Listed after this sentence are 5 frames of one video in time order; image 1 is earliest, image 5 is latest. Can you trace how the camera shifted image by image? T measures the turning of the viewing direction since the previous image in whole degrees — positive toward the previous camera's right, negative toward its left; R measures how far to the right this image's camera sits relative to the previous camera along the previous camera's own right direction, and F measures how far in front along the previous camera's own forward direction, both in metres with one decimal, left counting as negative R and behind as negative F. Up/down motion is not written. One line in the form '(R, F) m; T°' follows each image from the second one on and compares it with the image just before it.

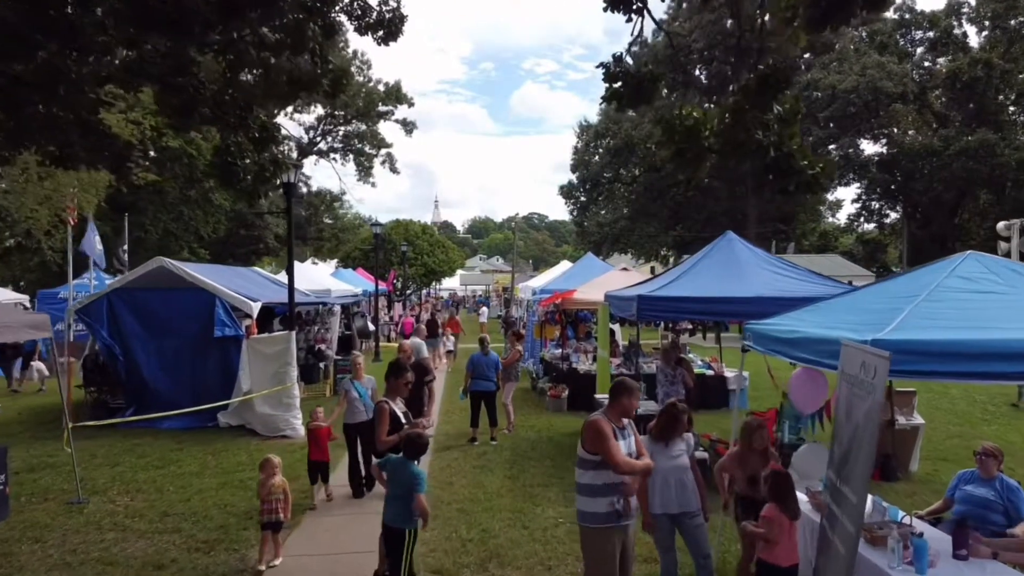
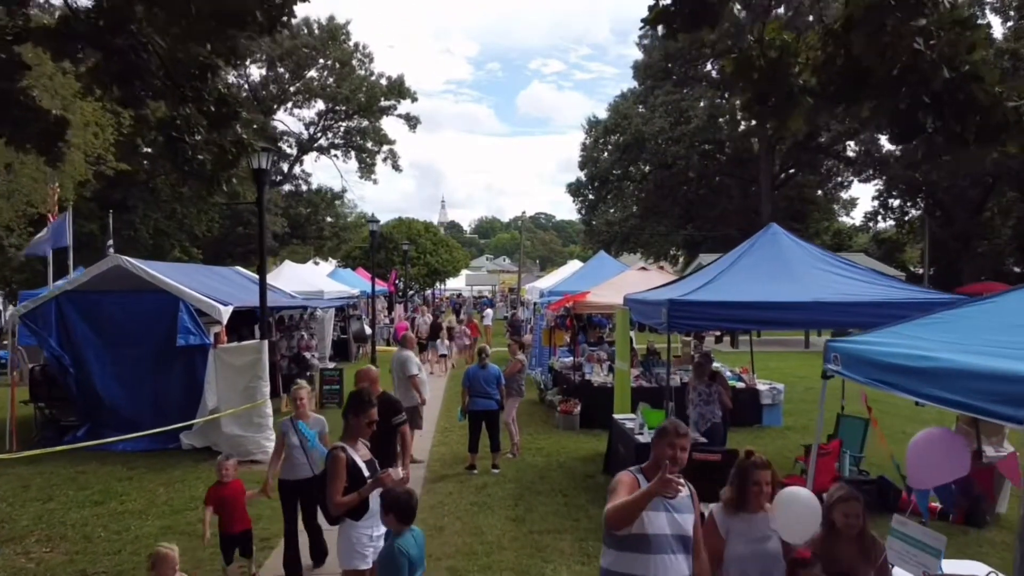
(0.0, +1.6) m; -1°
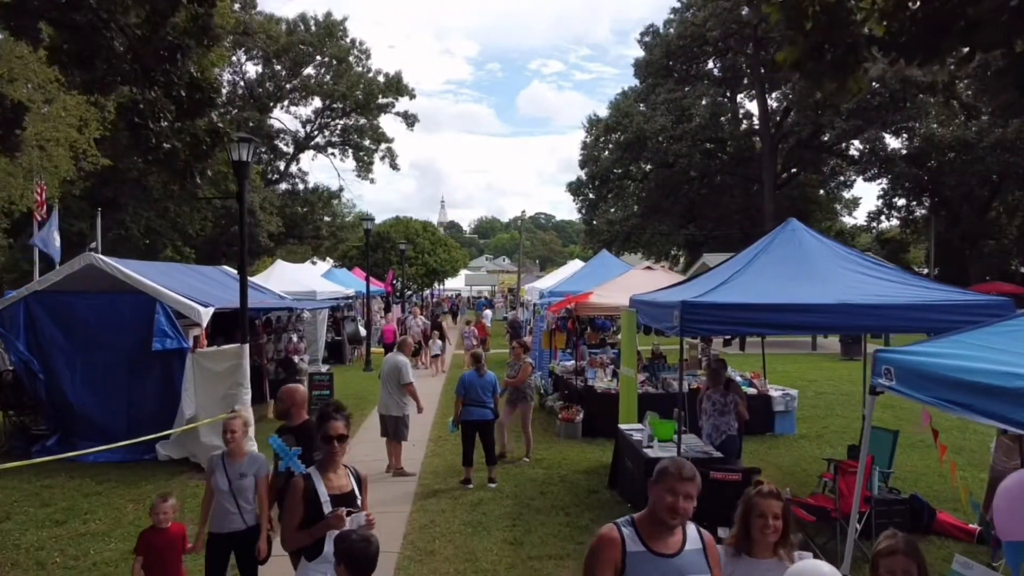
(0.0, +0.7) m; 0°
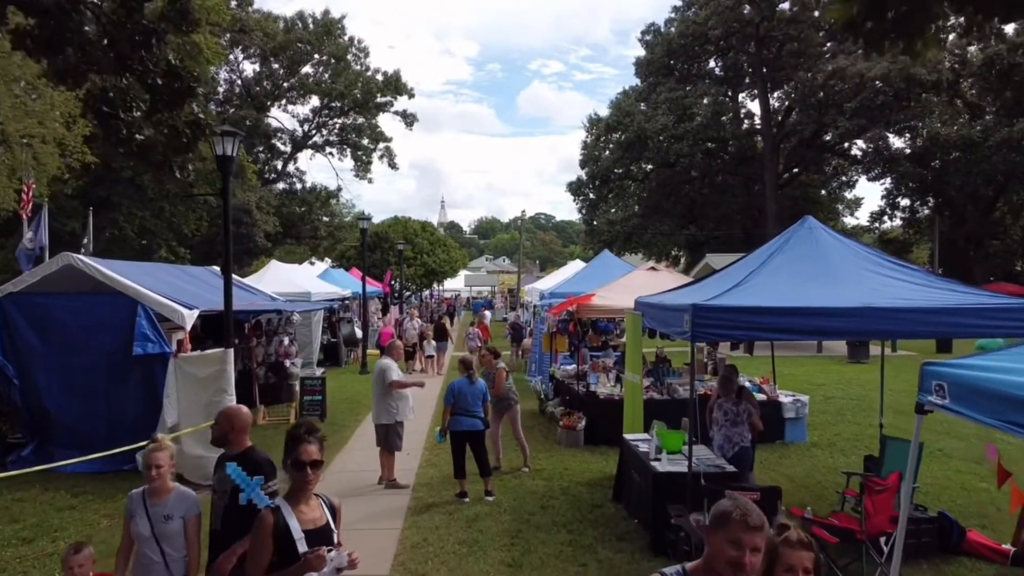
(0.0, +0.5) m; 0°
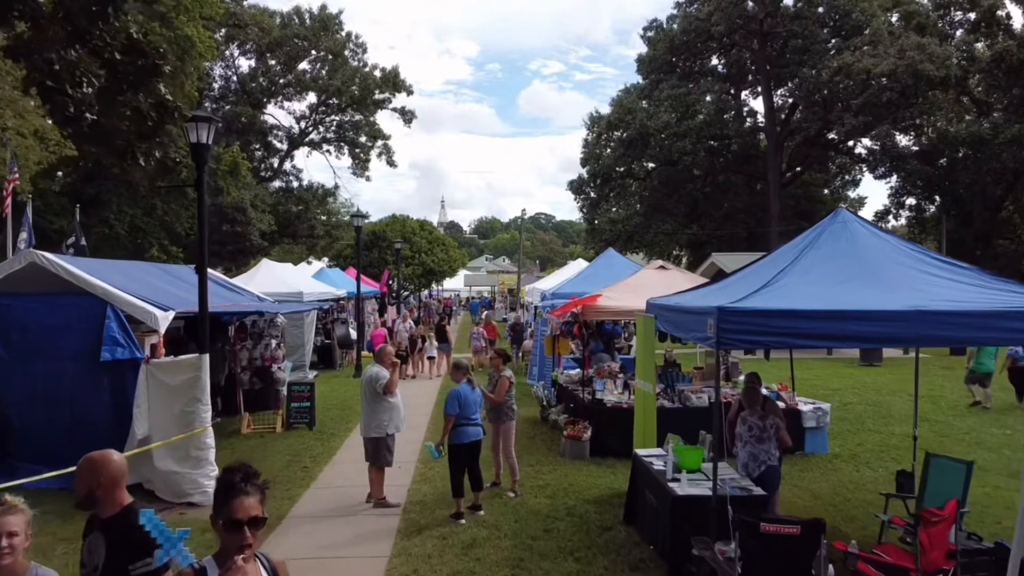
(0.0, +0.8) m; 0°
